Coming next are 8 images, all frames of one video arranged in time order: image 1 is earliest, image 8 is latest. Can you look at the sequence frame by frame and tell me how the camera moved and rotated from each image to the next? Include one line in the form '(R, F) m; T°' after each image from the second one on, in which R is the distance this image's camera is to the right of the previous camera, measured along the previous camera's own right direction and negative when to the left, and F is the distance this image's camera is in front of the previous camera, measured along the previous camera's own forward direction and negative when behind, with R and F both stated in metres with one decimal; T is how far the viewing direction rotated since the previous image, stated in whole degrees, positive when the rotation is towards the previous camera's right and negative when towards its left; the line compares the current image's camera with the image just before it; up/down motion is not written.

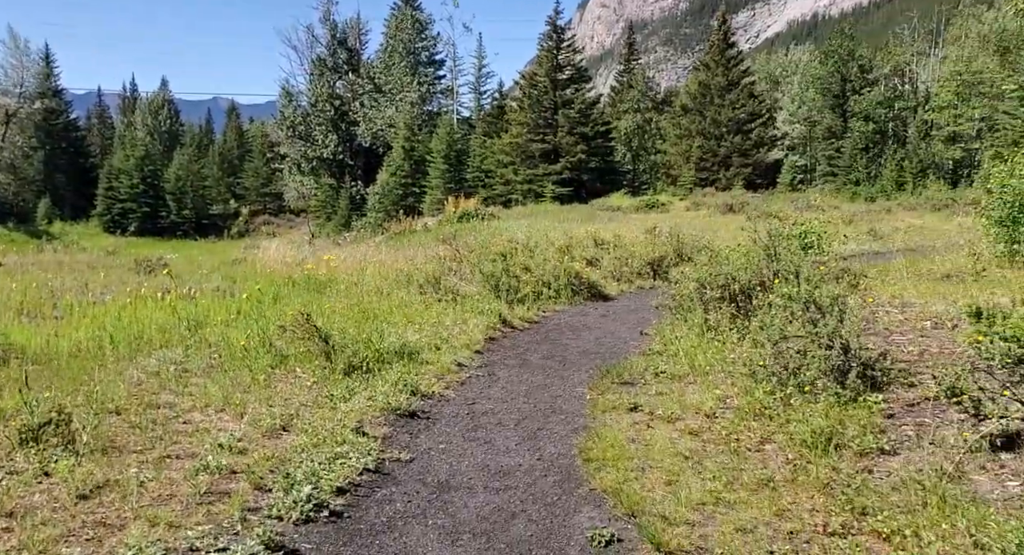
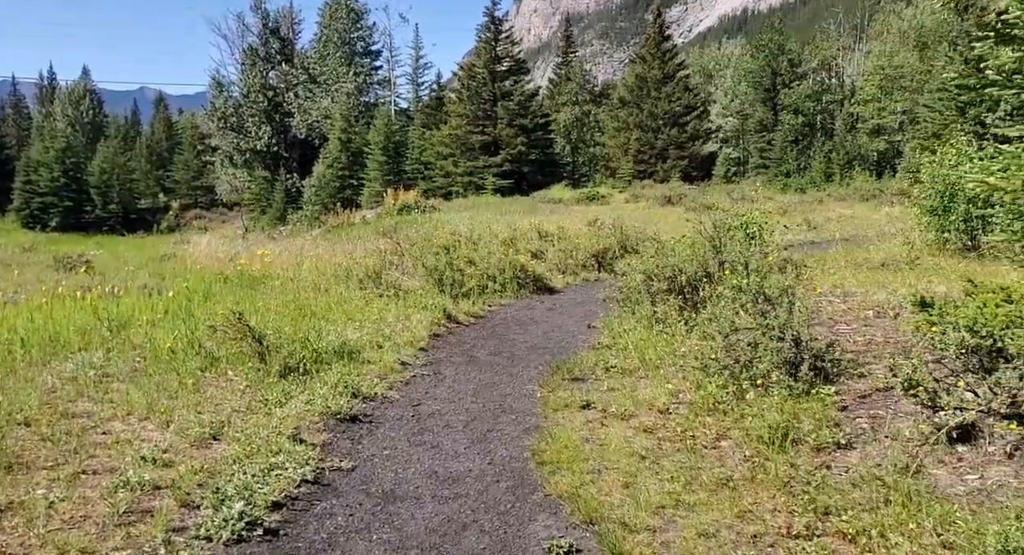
(0.0, +0.3) m; +4°
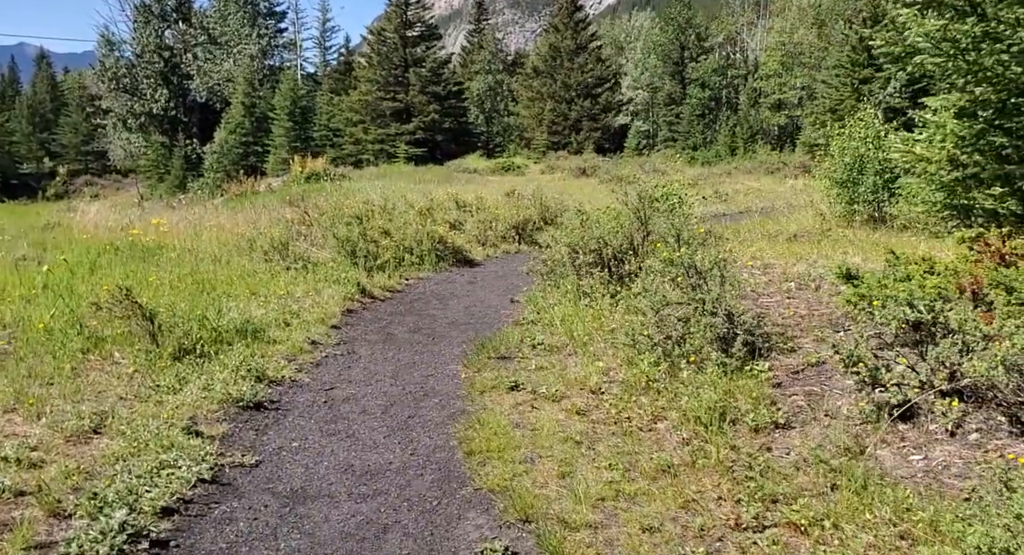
(-0.1, +0.5) m; +6°
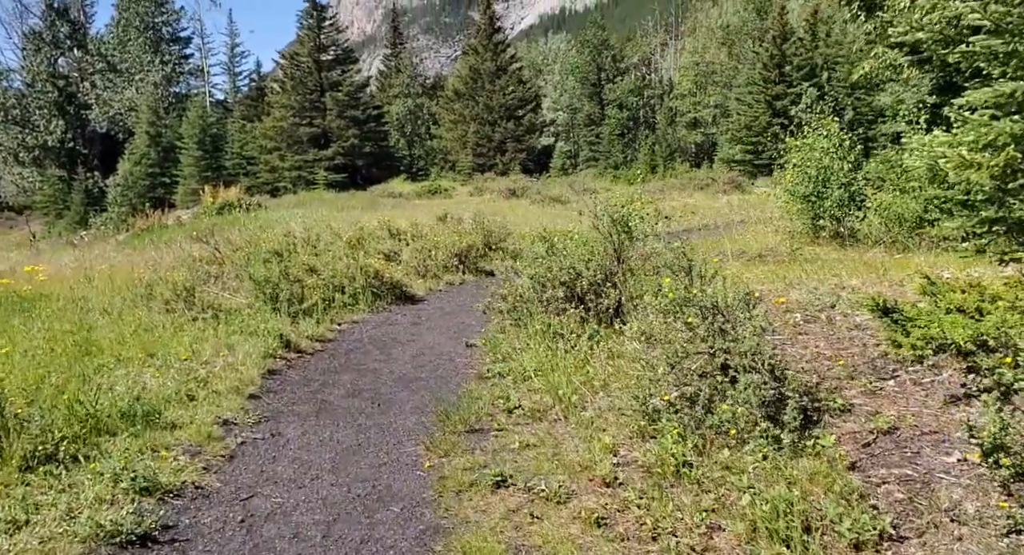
(-0.3, +1.7) m; +5°
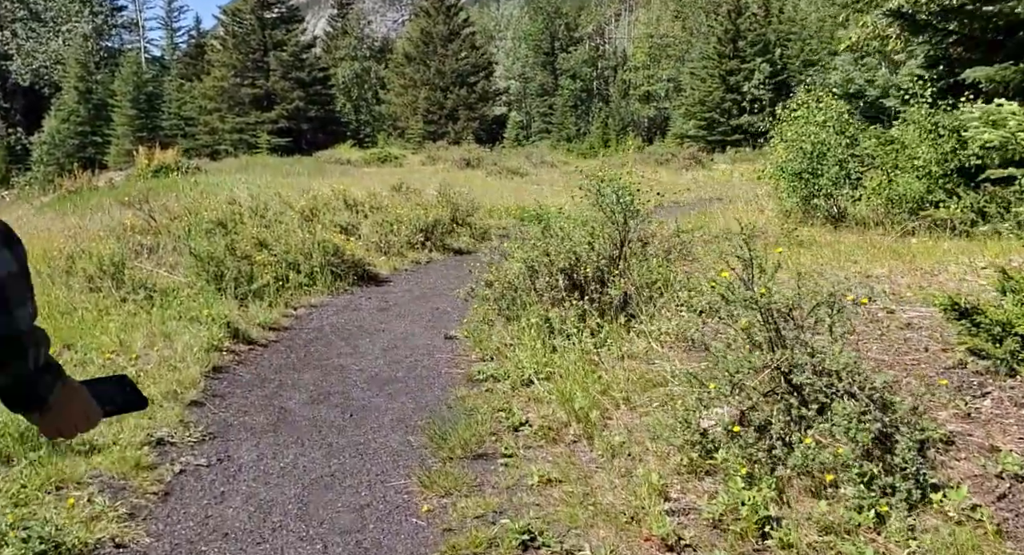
(-0.4, +1.3) m; +4°
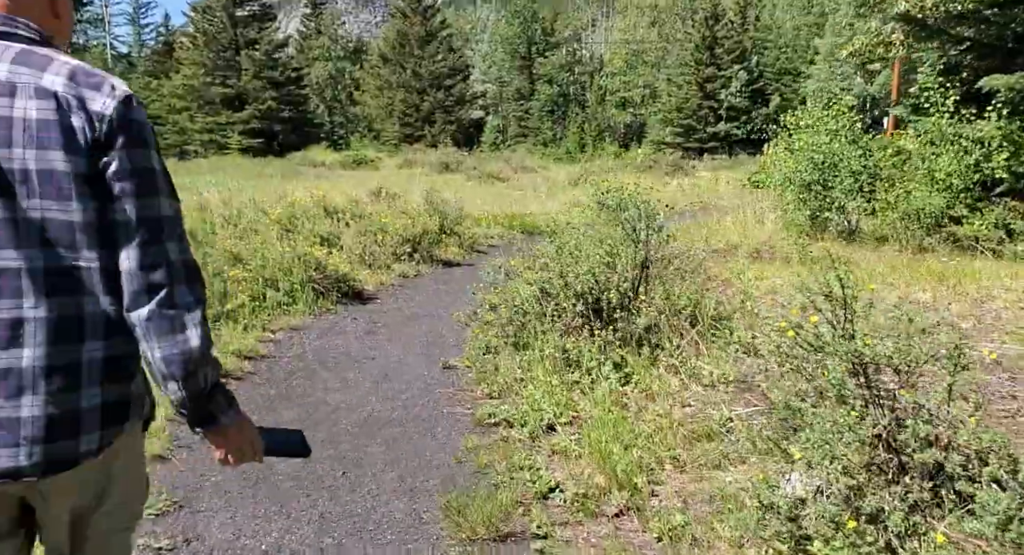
(-0.3, +0.9) m; +2°
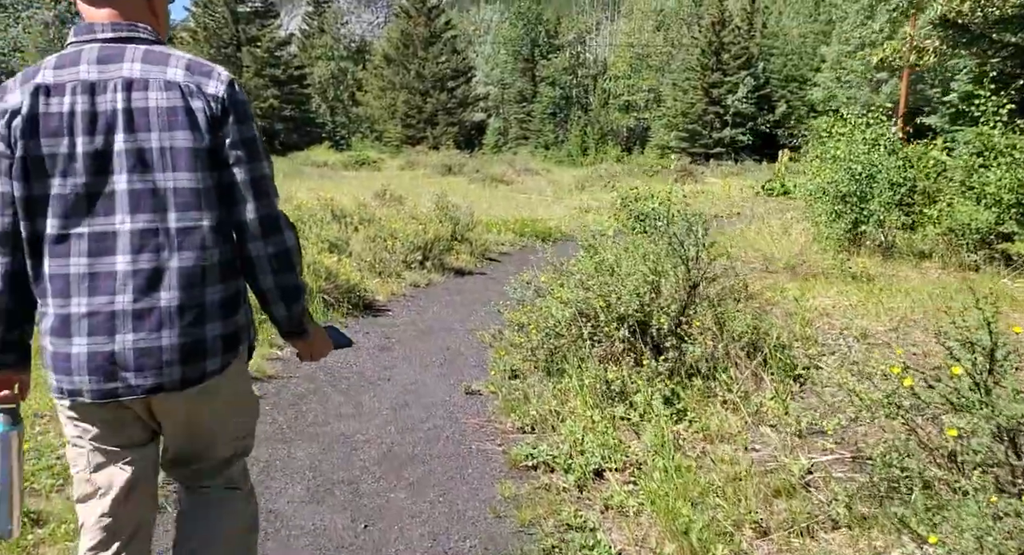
(-0.3, +0.7) m; 0°
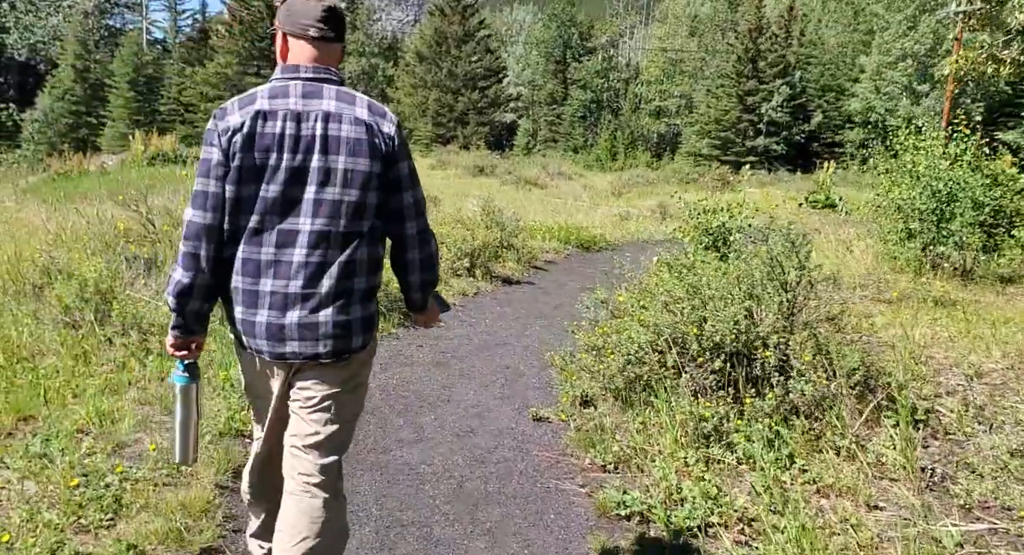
(-0.4, +0.6) m; -1°
